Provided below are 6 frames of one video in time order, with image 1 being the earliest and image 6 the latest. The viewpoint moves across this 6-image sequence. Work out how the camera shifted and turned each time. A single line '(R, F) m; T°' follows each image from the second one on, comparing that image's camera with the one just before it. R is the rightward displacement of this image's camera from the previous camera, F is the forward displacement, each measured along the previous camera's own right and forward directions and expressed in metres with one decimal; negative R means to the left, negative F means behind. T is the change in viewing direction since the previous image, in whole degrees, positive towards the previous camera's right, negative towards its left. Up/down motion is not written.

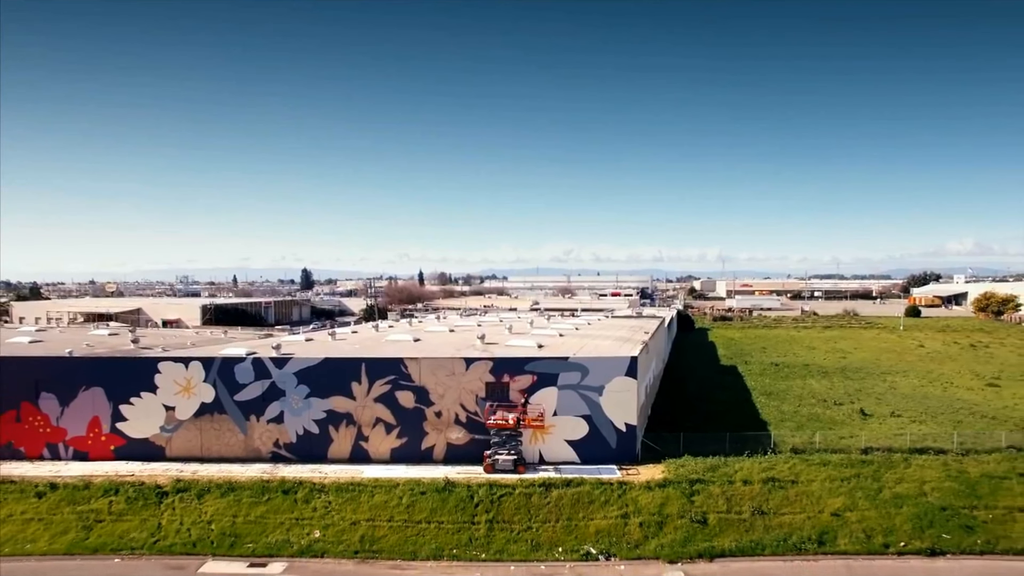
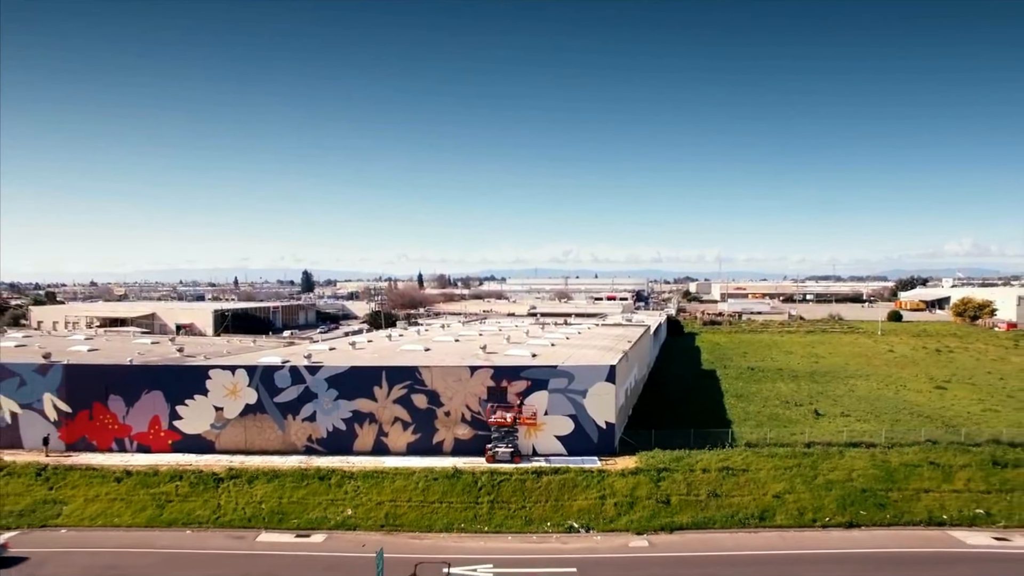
(0.0, -1.4) m; 0°
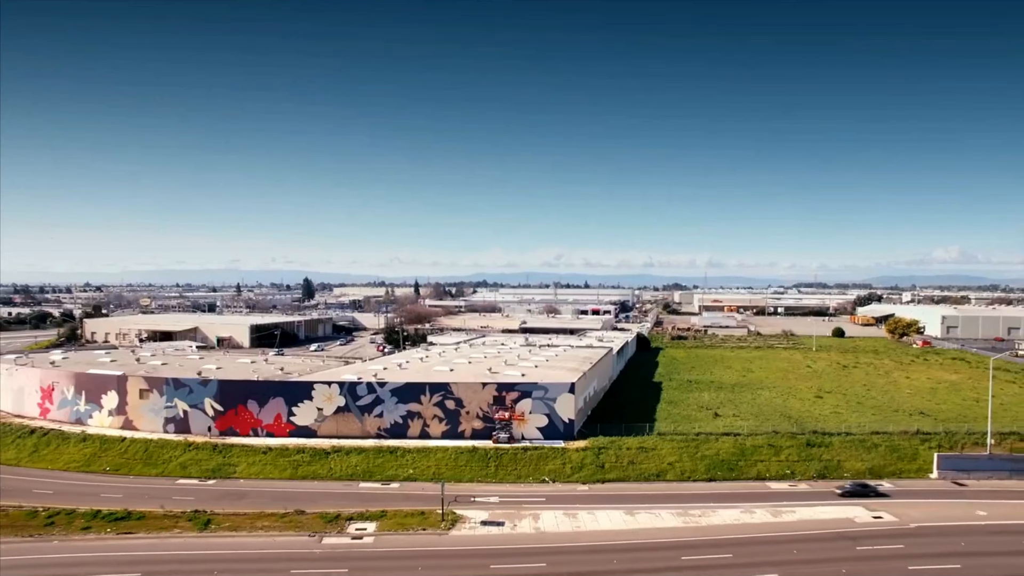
(-0.1, -5.0) m; +1°
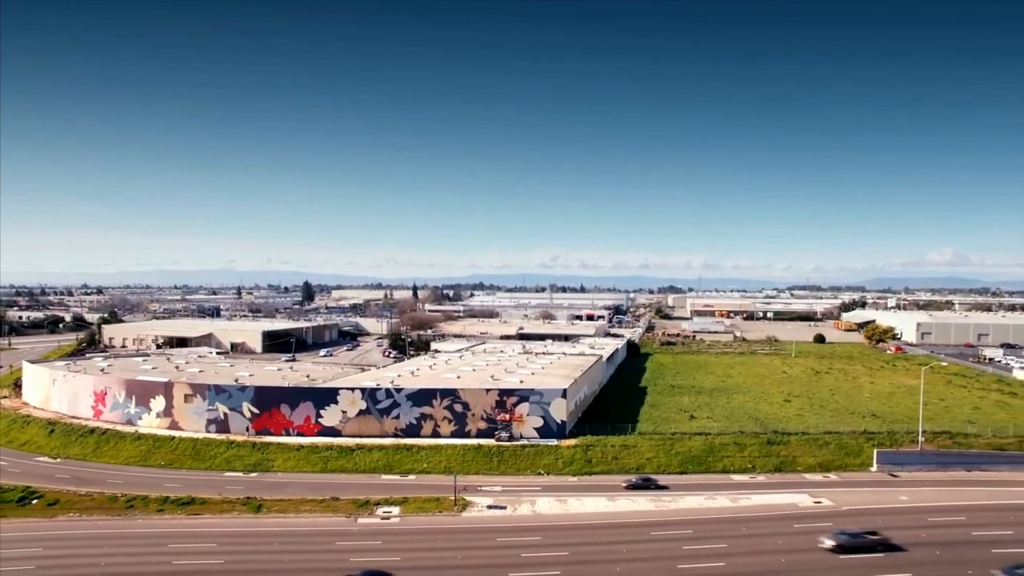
(-0.1, -2.0) m; 0°
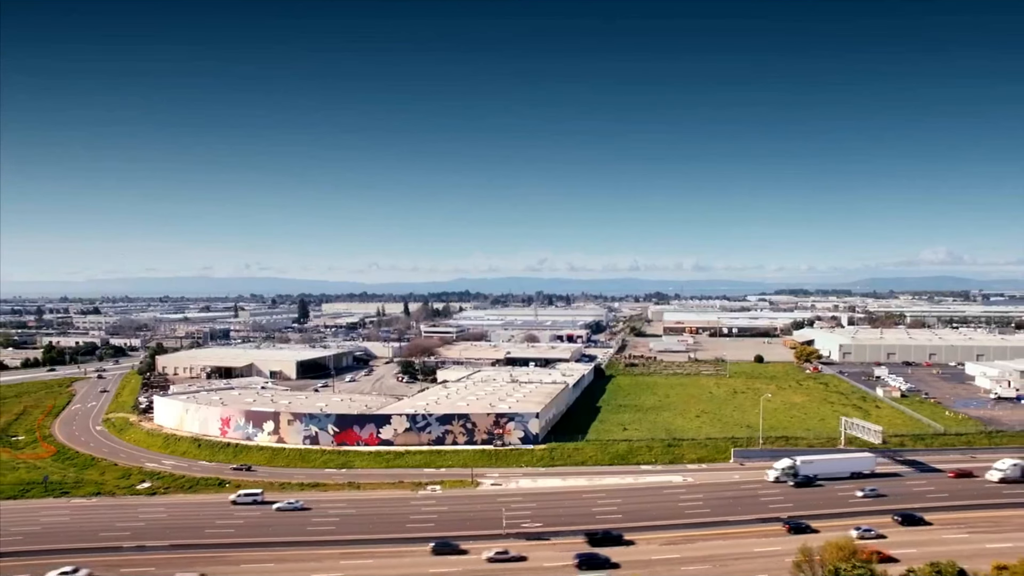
(-0.1, -8.3) m; +1°
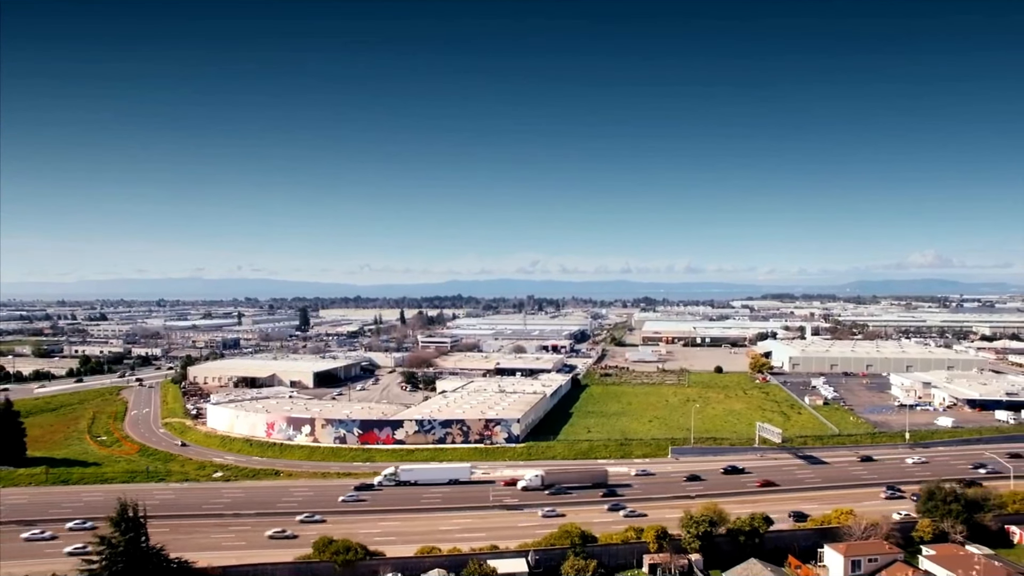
(+0.3, -6.5) m; +1°
